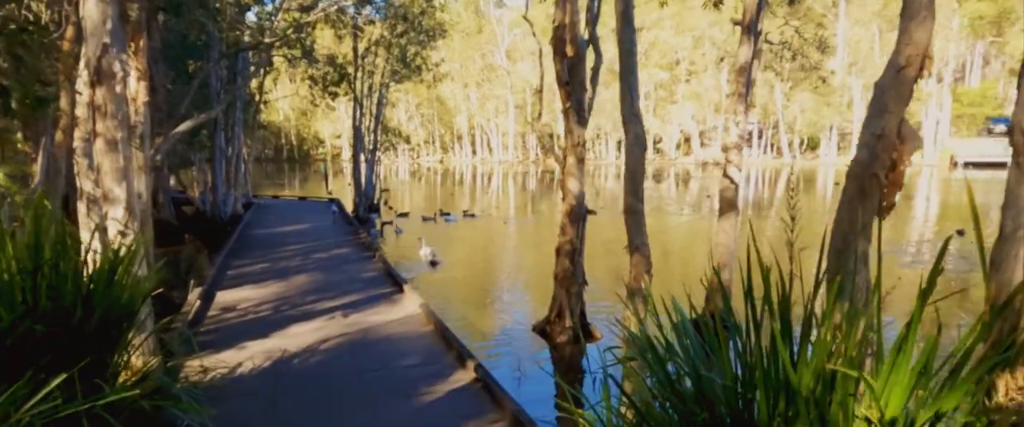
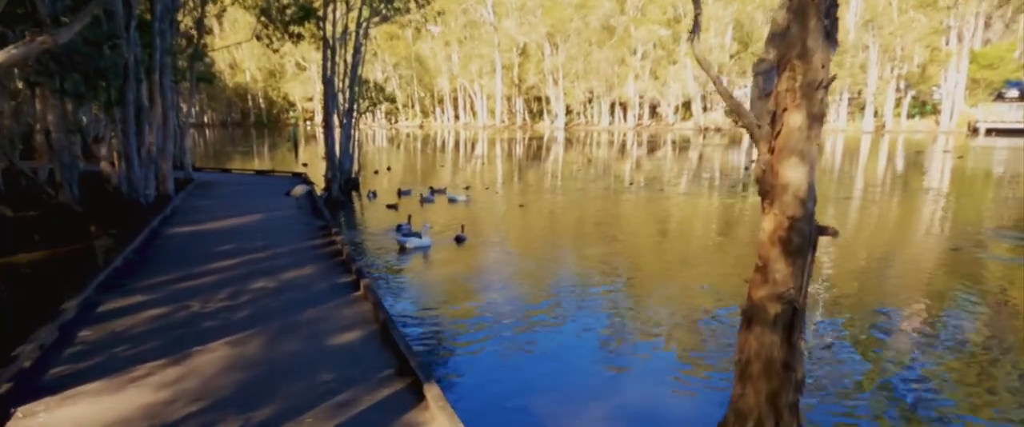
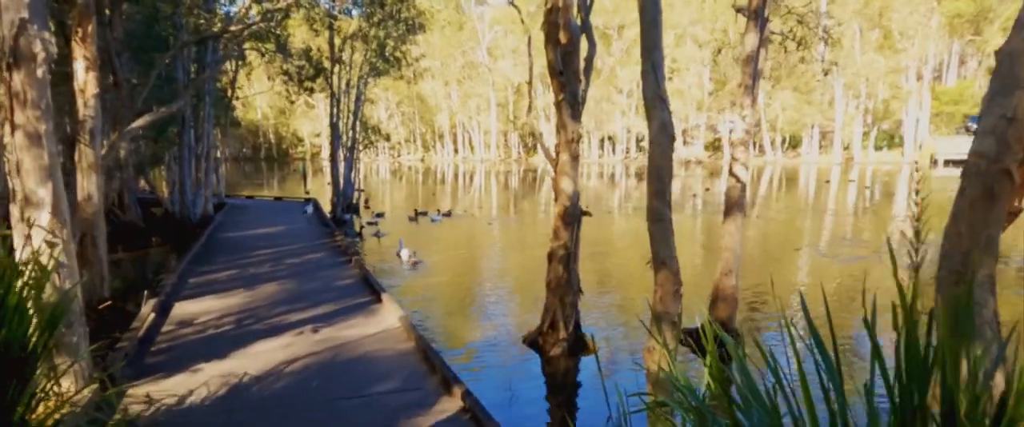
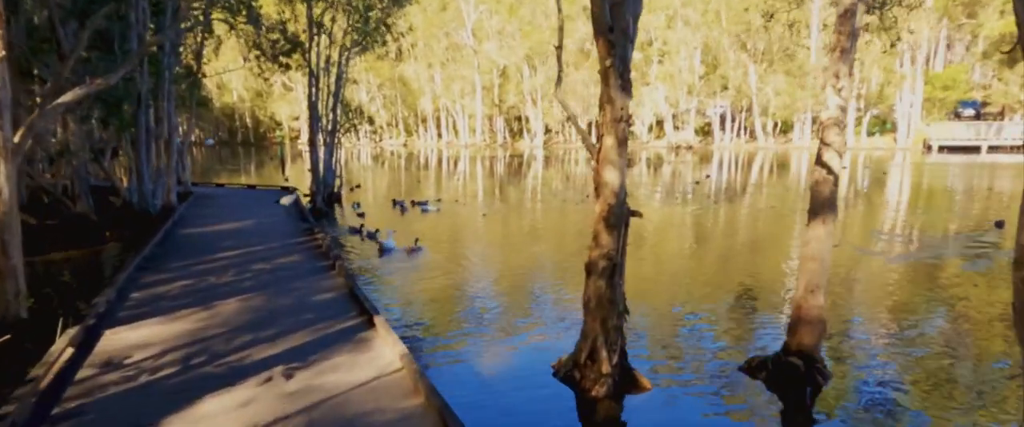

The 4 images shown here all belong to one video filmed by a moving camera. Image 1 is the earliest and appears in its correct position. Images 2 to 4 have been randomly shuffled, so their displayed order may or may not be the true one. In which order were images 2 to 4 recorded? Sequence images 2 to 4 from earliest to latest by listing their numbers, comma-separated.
3, 4, 2
